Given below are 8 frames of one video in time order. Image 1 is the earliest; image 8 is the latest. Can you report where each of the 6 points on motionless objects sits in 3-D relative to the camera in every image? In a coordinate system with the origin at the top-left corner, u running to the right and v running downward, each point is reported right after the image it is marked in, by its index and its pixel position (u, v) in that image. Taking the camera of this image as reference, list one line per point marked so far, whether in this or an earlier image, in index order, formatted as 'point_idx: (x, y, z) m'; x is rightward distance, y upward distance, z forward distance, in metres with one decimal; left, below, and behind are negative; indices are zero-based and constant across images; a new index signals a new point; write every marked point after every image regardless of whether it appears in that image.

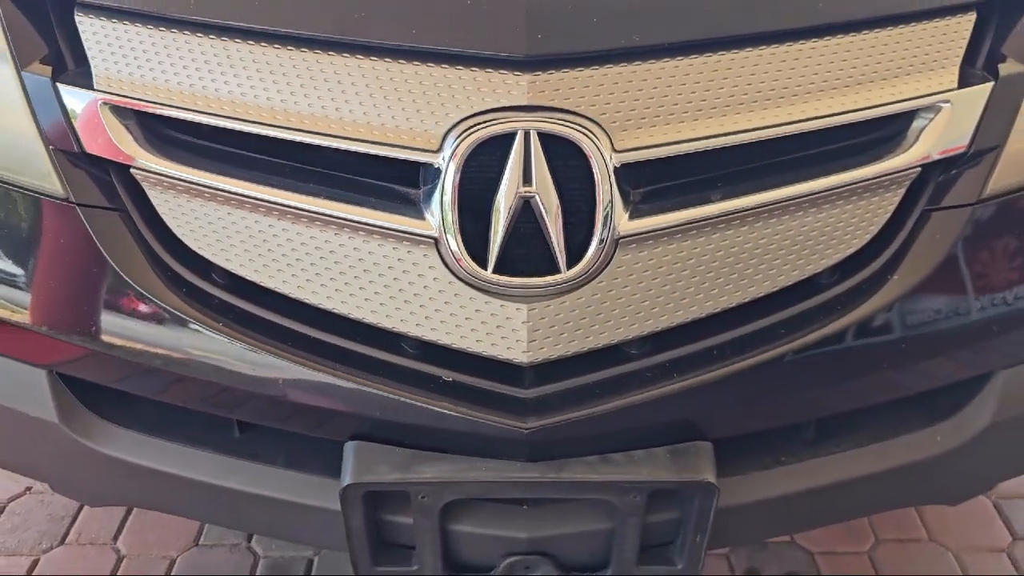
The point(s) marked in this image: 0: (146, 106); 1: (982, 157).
0: (-0.4, +0.2, +0.8) m
1: (+0.5, +0.1, +0.9) m
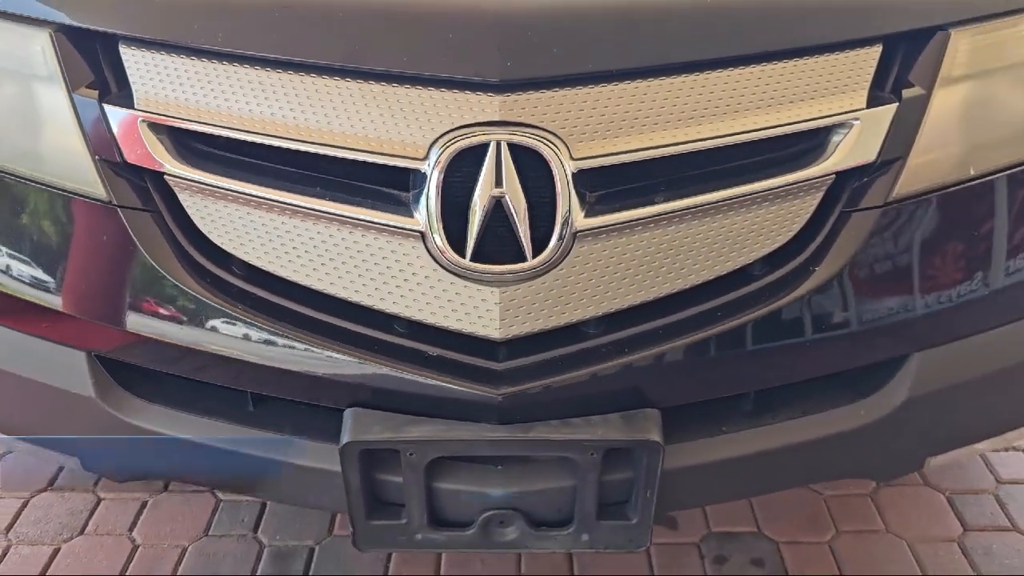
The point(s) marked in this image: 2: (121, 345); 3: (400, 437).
0: (-0.4, +0.2, +1.0) m
1: (+0.4, +0.1, +1.0) m
2: (-0.5, -0.1, +1.1) m
3: (-0.1, -0.2, +1.0) m
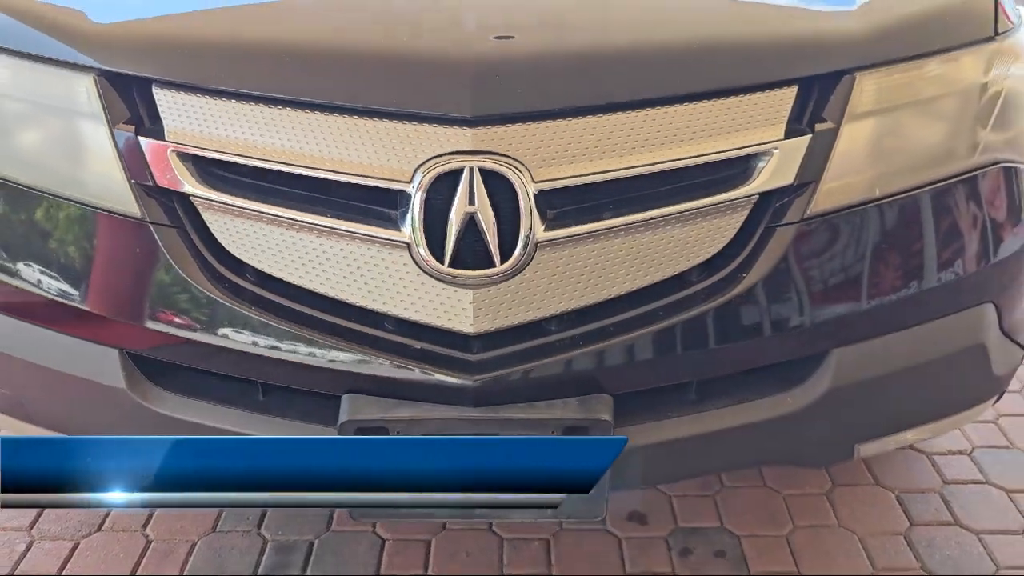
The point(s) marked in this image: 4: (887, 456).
0: (-0.4, +0.2, +1.2) m
1: (+0.4, +0.1, +1.2) m
2: (-0.5, -0.1, +1.2) m
3: (-0.2, -0.2, +1.2) m
4: (+0.9, -0.4, +2.1) m
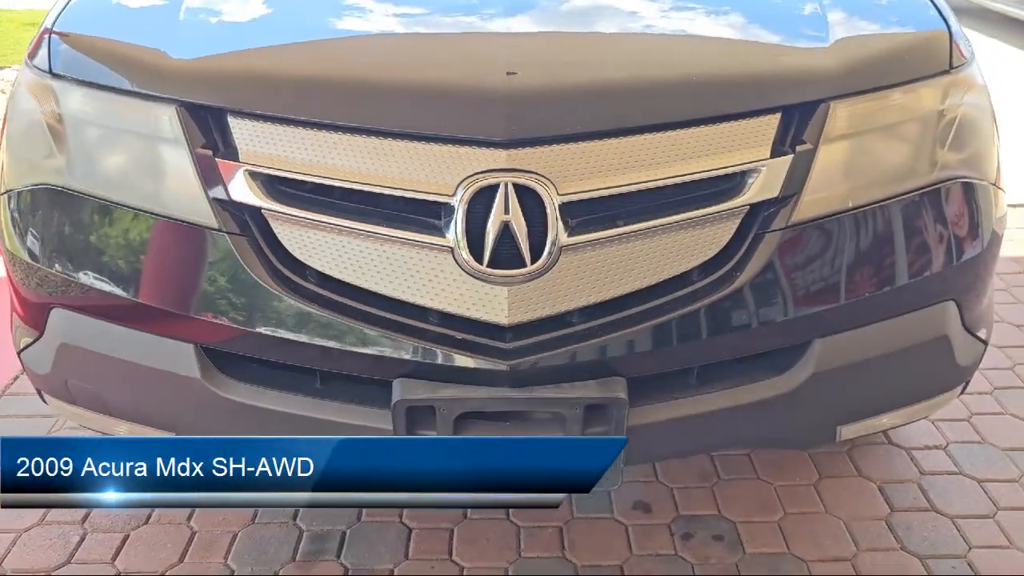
0: (-0.4, +0.2, +1.4) m
1: (+0.5, +0.1, +1.4) m
2: (-0.5, -0.1, +1.4) m
3: (-0.1, -0.2, +1.4) m
4: (+1.0, -0.4, +2.3) m
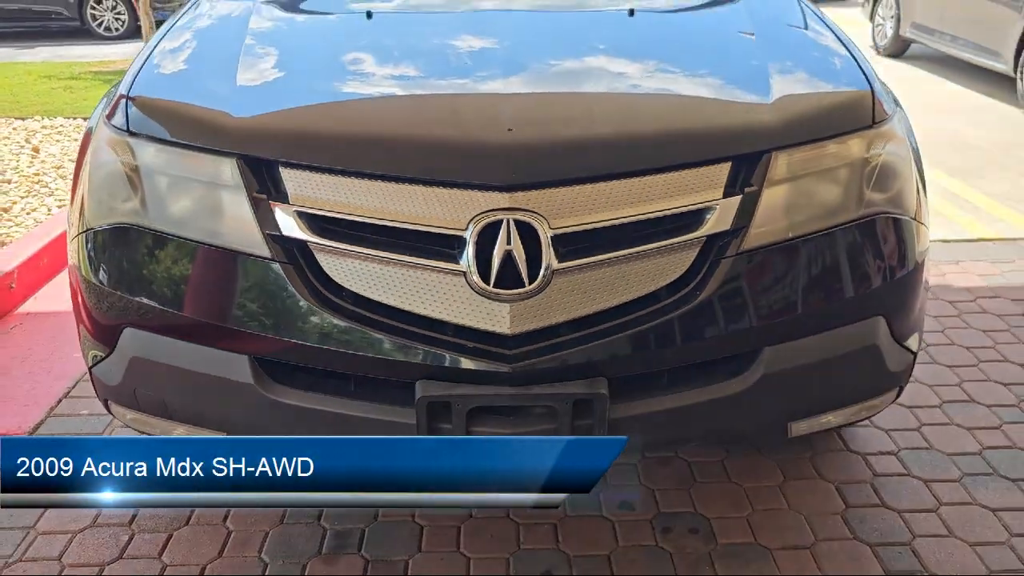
0: (-0.4, +0.1, +1.7) m
1: (+0.5, +0.1, +1.7) m
2: (-0.5, -0.1, +1.7) m
3: (-0.1, -0.2, +1.7) m
4: (+1.0, -0.5, +2.6) m
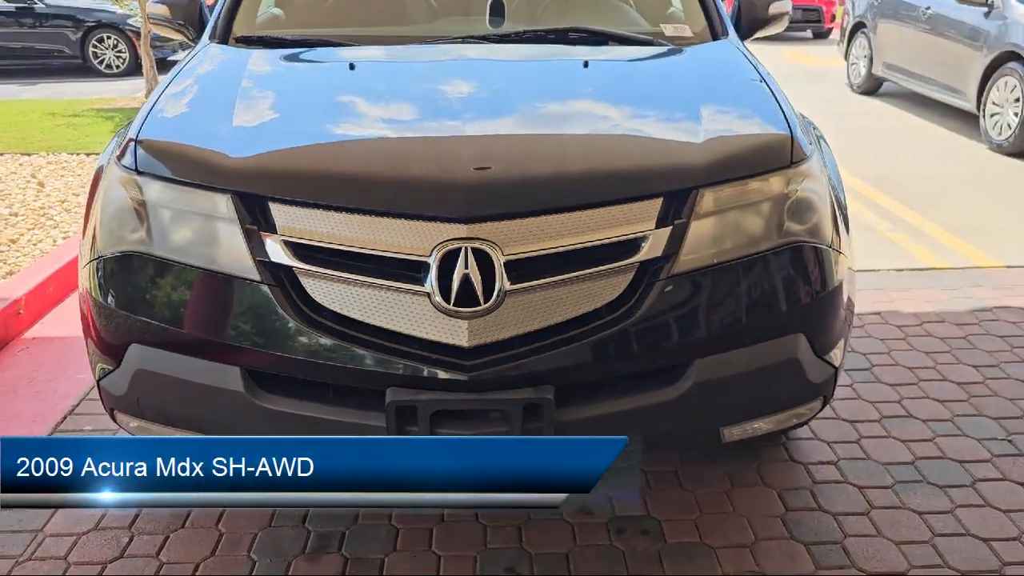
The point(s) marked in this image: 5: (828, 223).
0: (-0.5, +0.1, +1.9) m
1: (+0.4, +0.1, +1.9) m
2: (-0.6, -0.2, +1.9) m
3: (-0.2, -0.2, +1.9) m
4: (+0.9, -0.6, +2.8) m
5: (+0.8, +0.2, +2.2) m
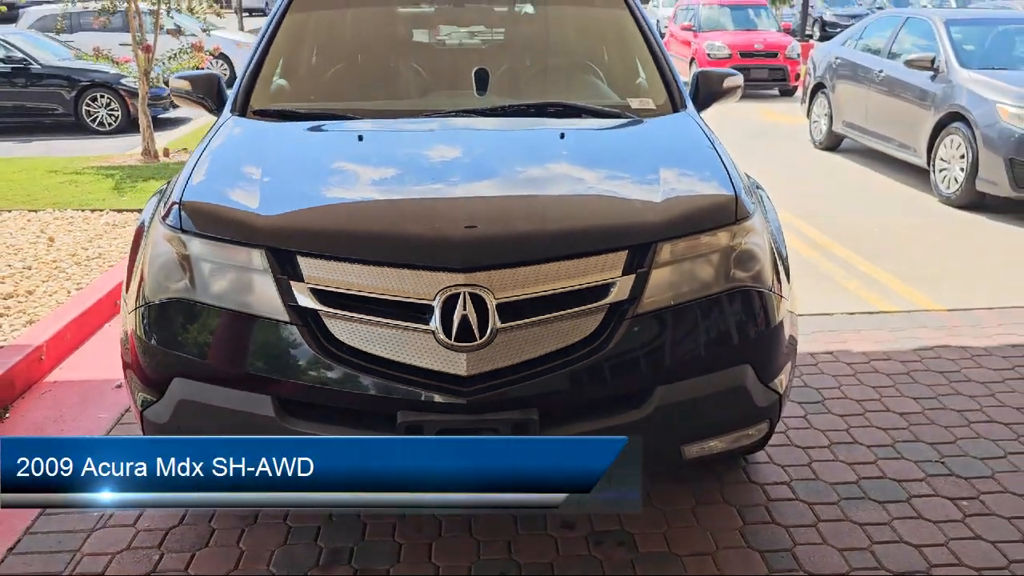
0: (-0.5, 0.0, +2.3) m
1: (+0.3, 0.0, +2.3) m
2: (-0.6, -0.3, +2.3) m
3: (-0.2, -0.4, +2.2) m
4: (+0.8, -0.7, +3.1) m
5: (+0.8, +0.1, +2.6) m
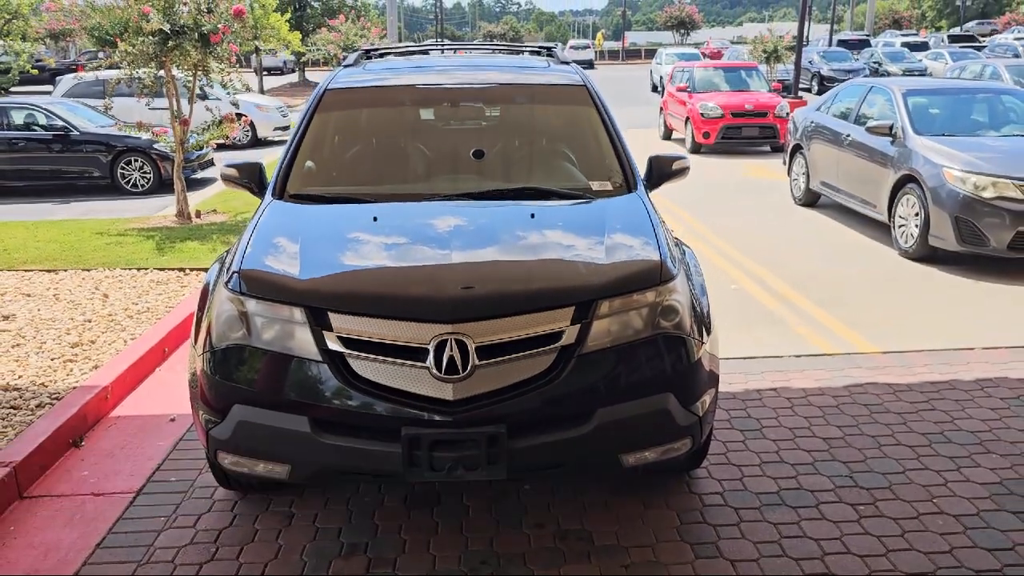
0: (-0.6, -0.2, +3.0) m
1: (+0.2, -0.2, +3.1) m
2: (-0.7, -0.4, +3.0) m
3: (-0.3, -0.5, +3.0) m
4: (+0.7, -0.9, +3.8) m
5: (+0.7, -0.1, +3.3) m
